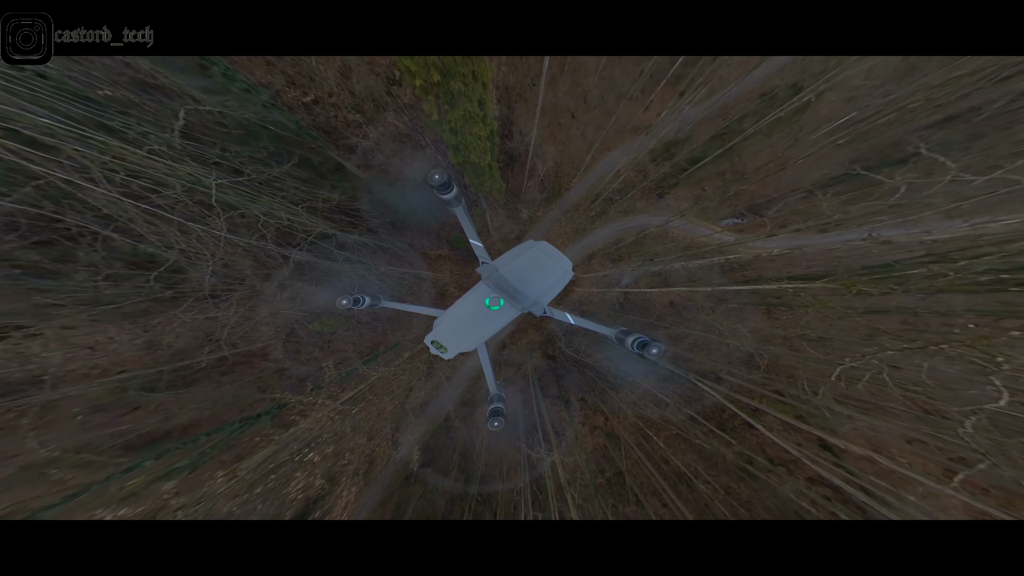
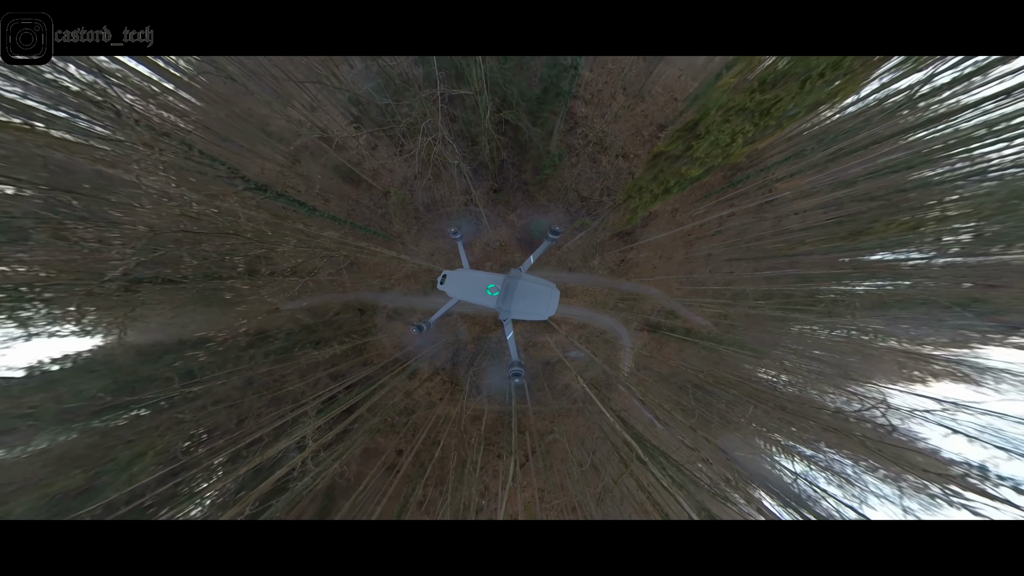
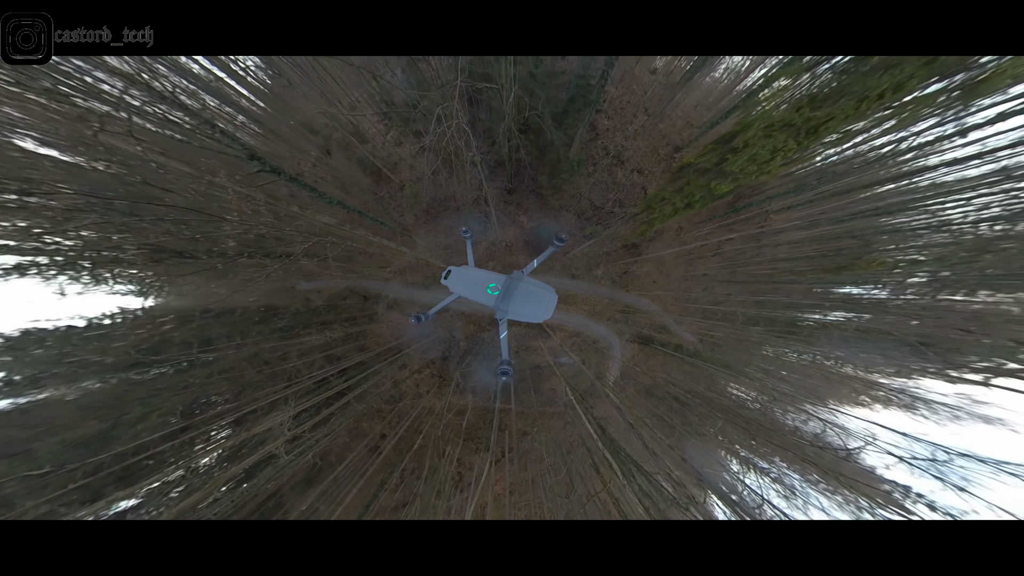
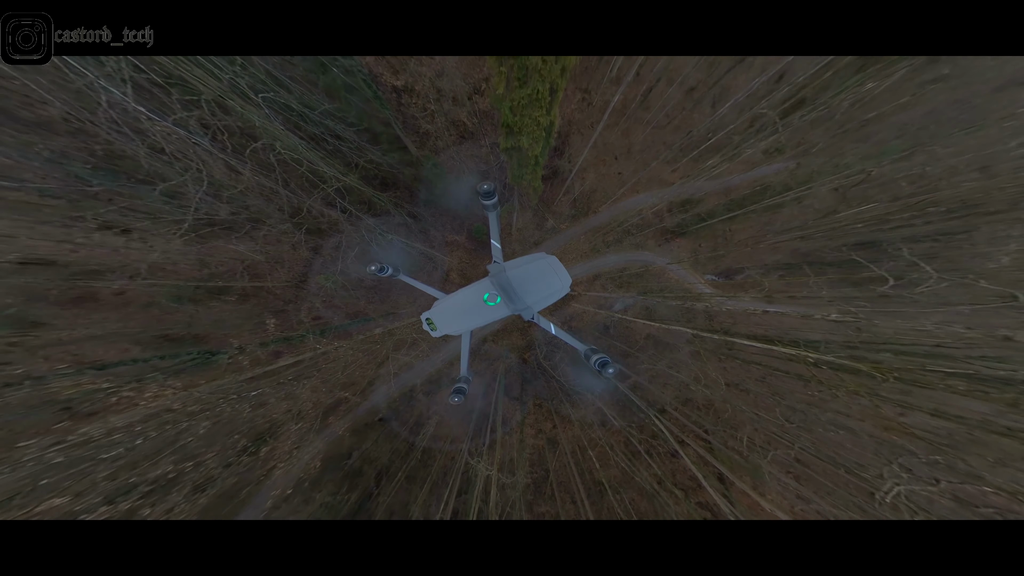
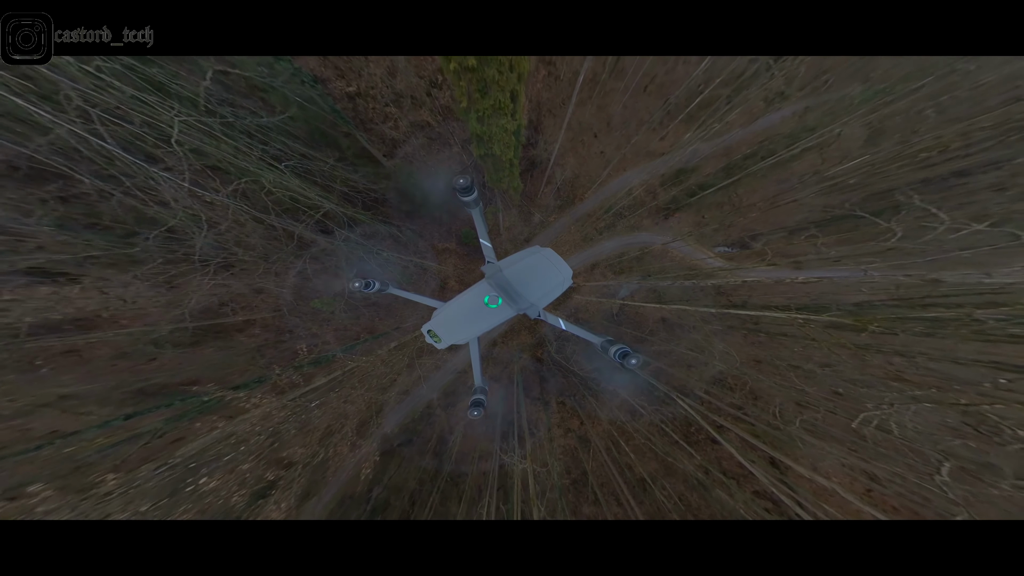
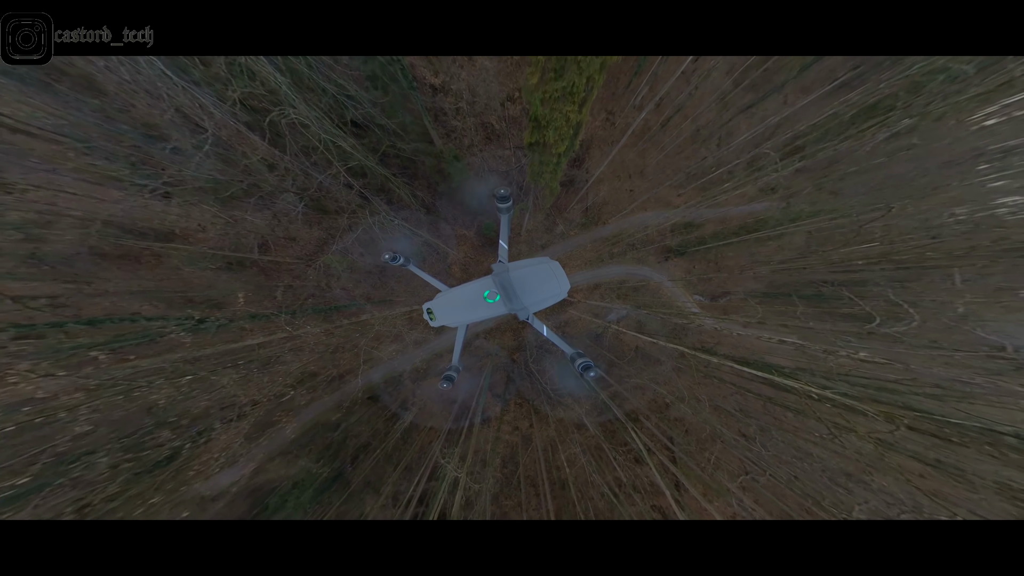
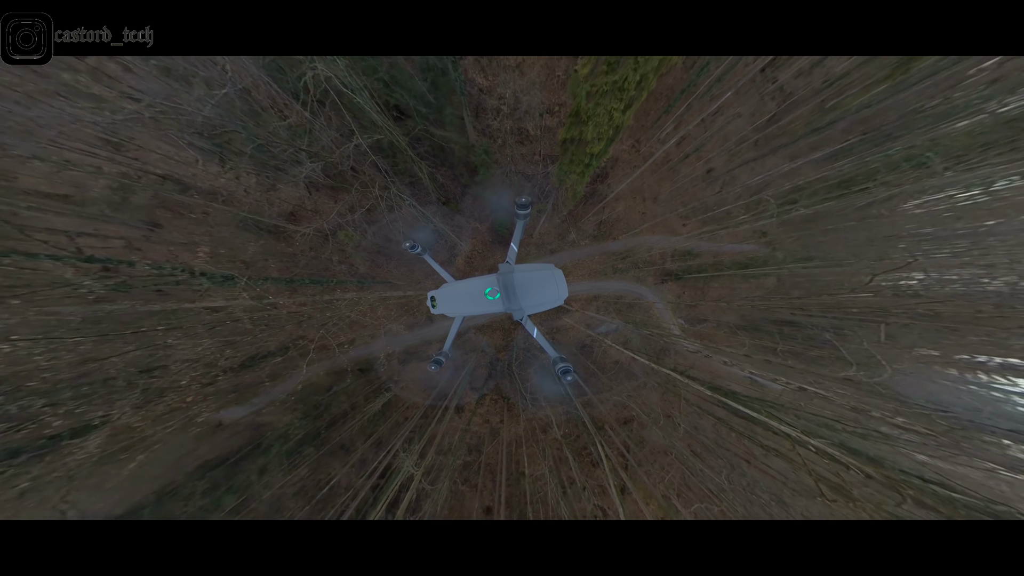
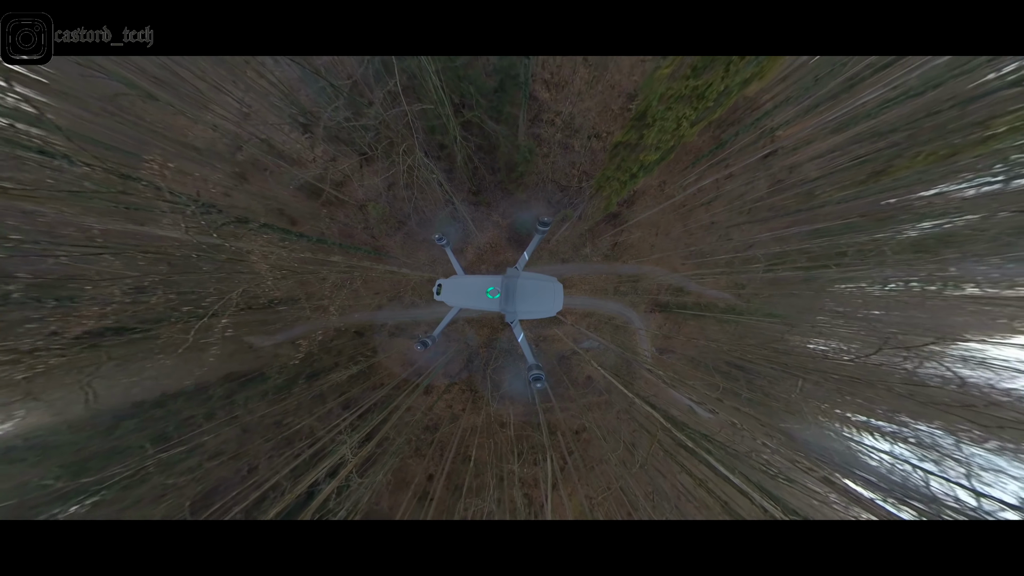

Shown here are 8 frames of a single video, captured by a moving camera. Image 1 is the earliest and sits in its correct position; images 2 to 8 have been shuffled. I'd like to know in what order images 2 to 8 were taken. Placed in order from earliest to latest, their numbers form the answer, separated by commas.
5, 4, 6, 7, 8, 2, 3
